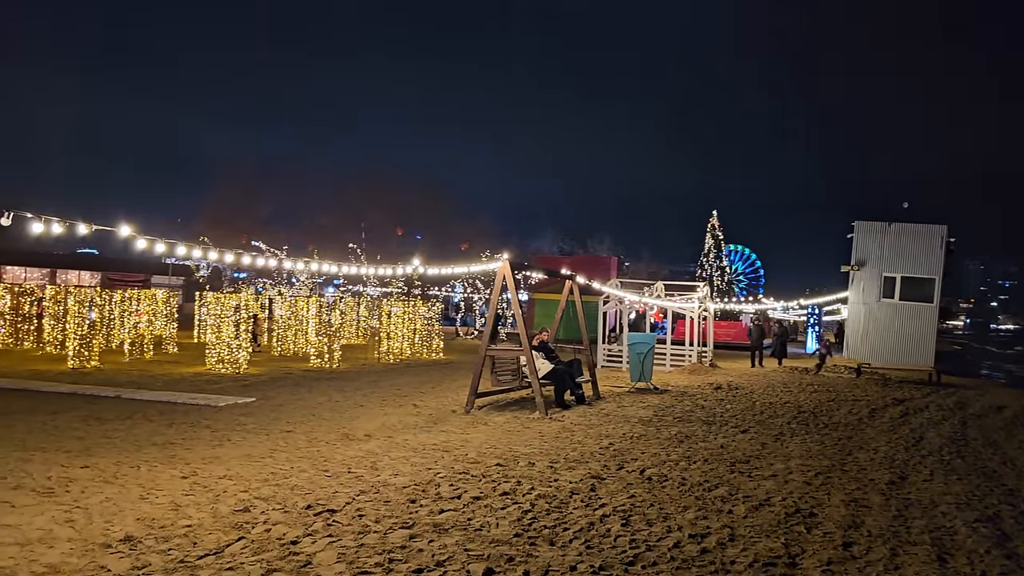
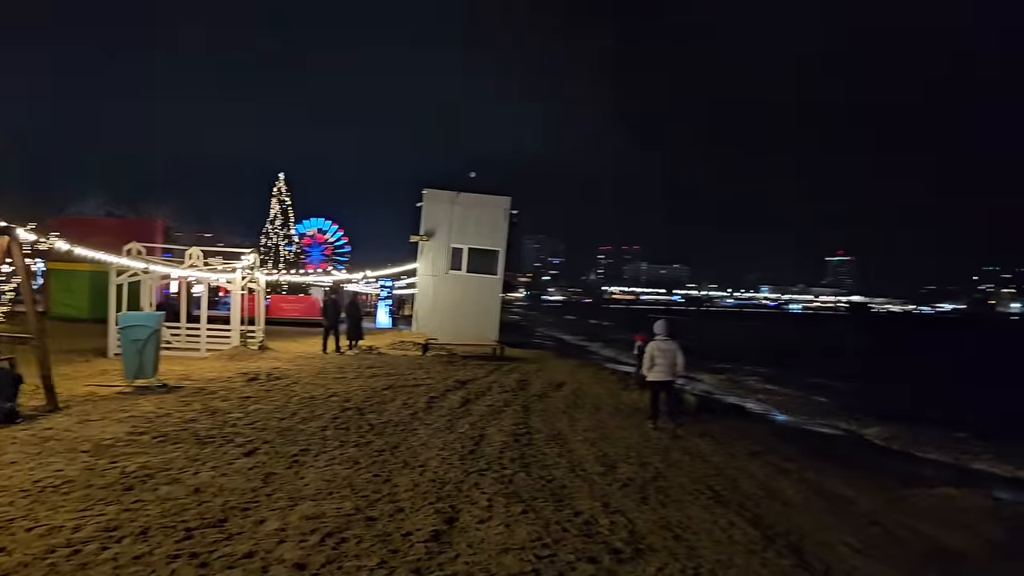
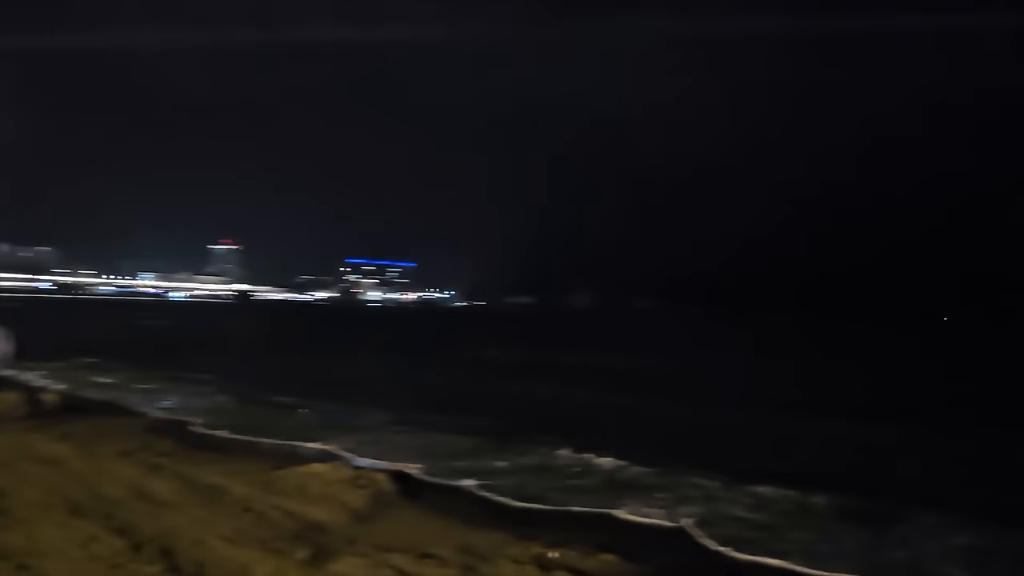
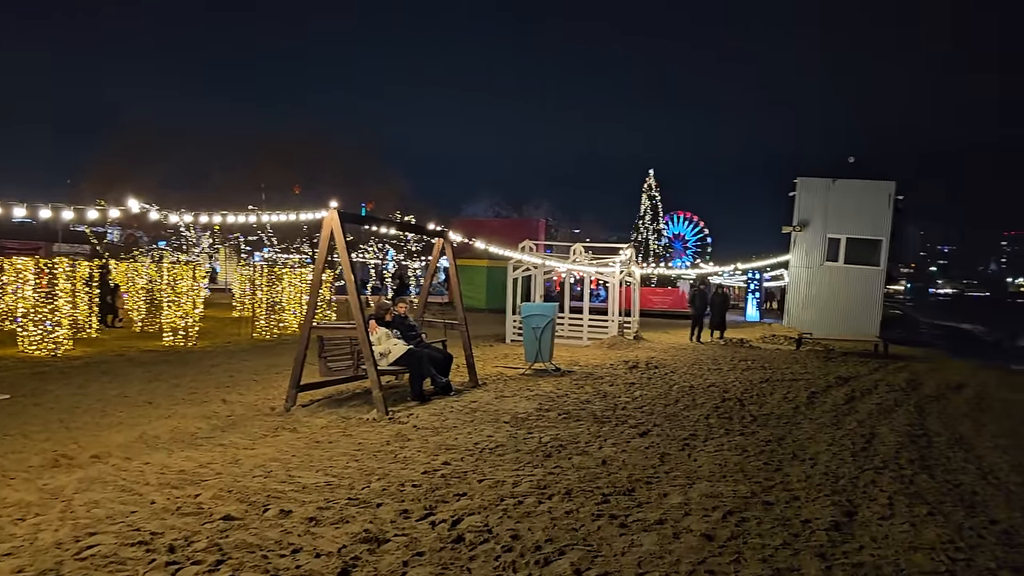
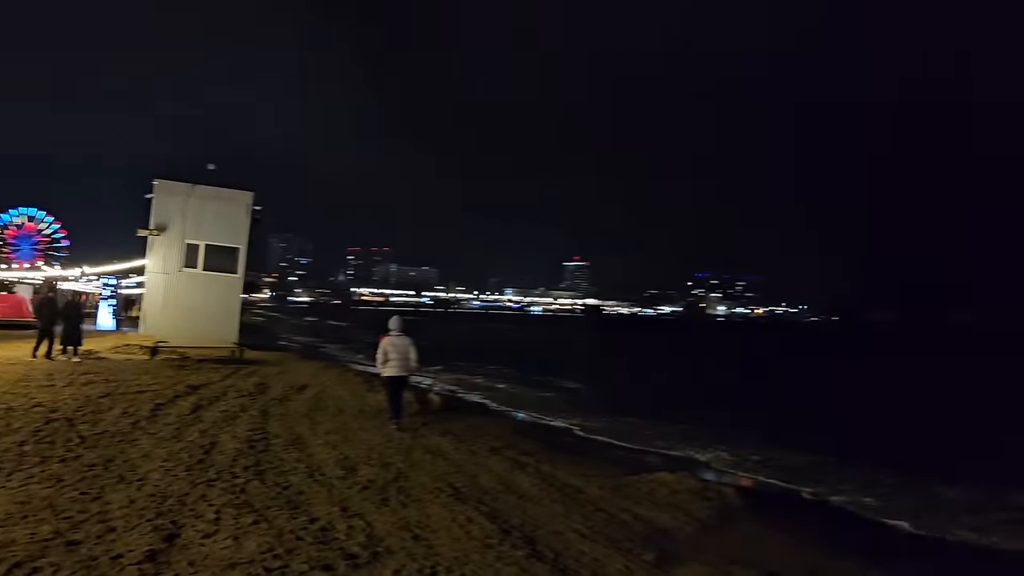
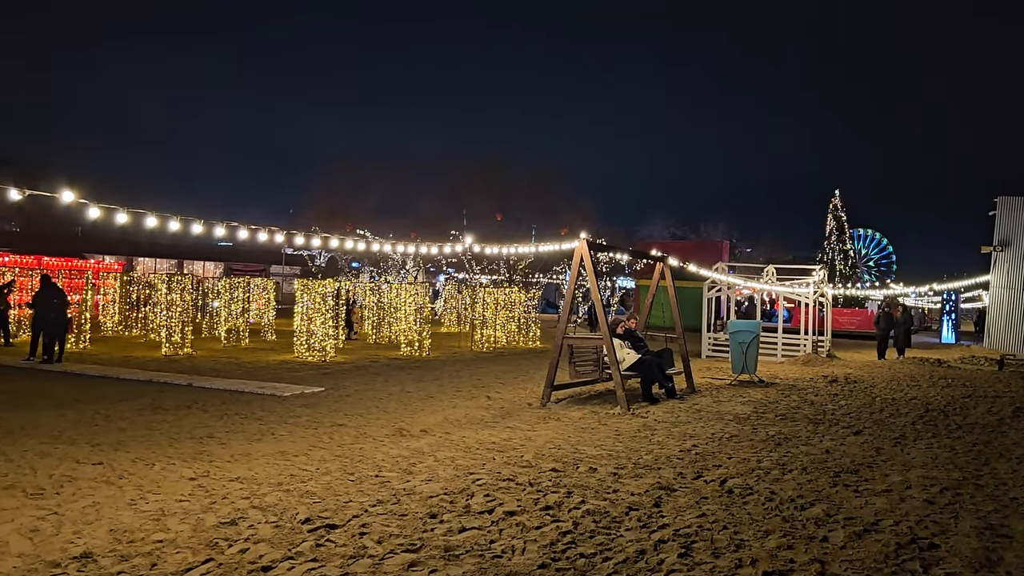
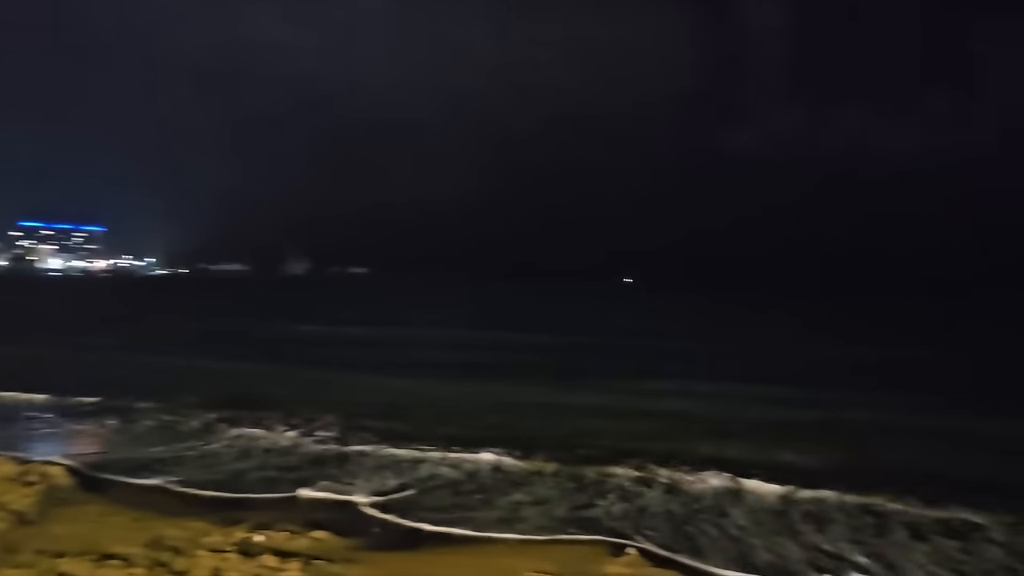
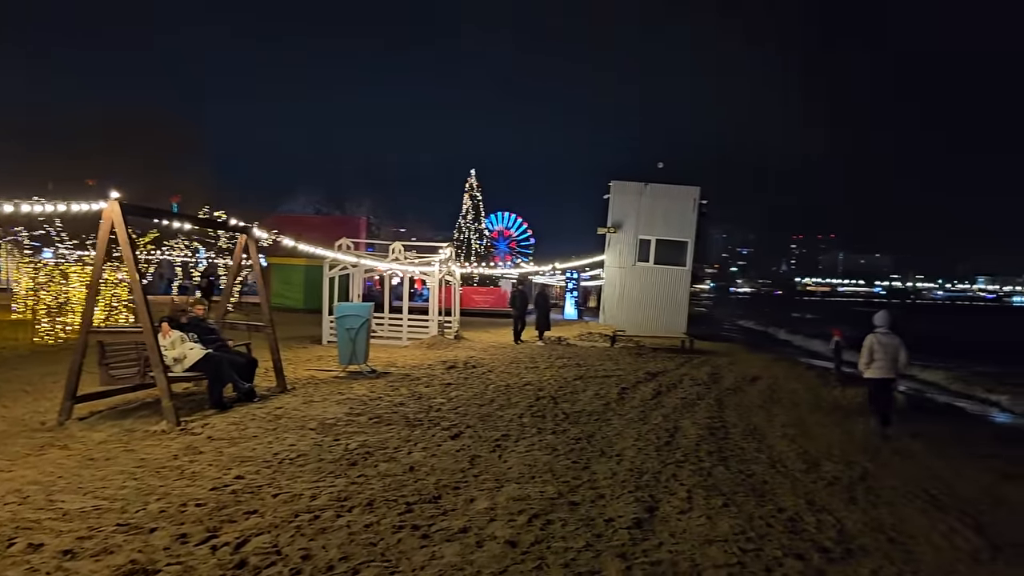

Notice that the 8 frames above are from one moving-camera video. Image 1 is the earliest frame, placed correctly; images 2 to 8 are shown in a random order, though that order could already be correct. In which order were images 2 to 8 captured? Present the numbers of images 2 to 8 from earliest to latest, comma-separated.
6, 4, 8, 2, 5, 3, 7
